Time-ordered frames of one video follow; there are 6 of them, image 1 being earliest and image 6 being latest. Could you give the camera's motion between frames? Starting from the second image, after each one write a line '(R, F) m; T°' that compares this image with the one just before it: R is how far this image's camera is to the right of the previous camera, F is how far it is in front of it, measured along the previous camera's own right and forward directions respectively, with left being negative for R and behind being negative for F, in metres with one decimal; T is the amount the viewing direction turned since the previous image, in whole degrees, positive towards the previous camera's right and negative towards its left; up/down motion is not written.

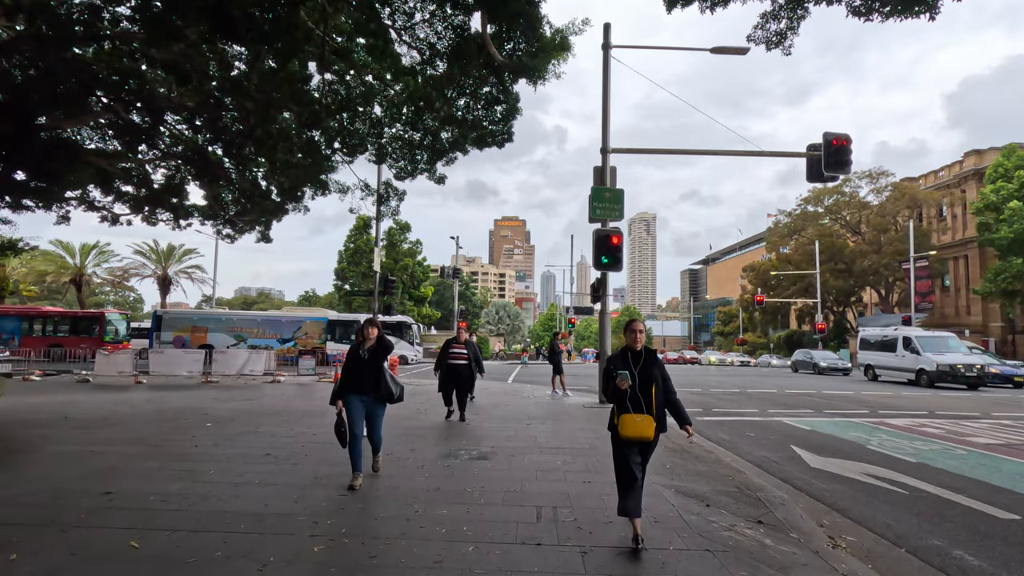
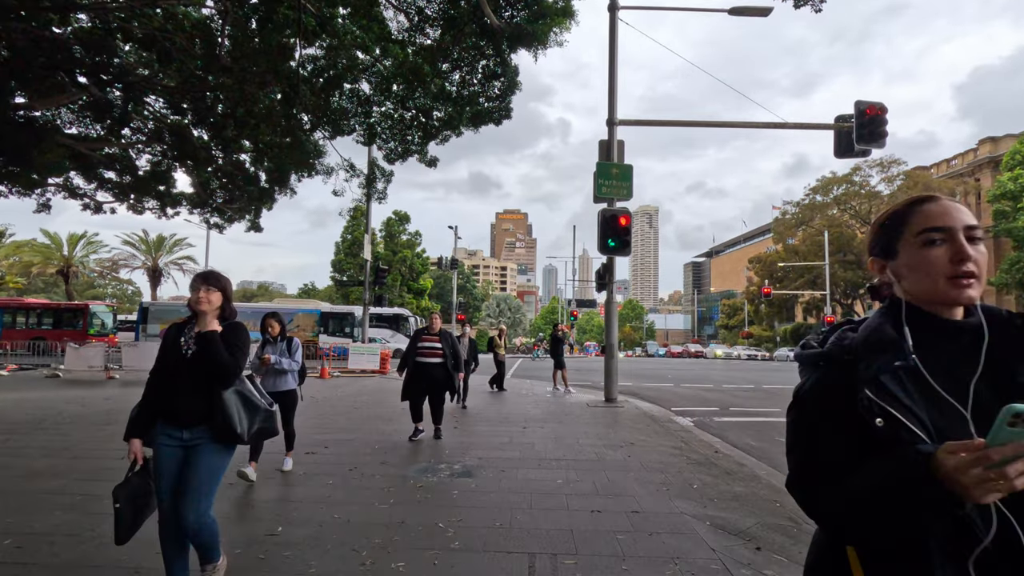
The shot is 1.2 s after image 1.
(+0.1, +1.1) m; 0°
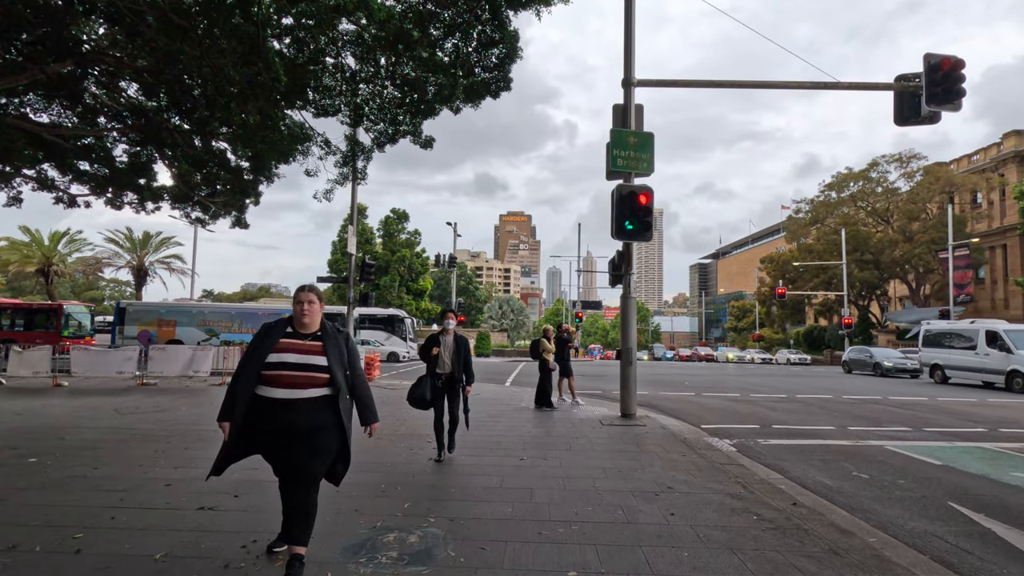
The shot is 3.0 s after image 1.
(+0.1, +1.7) m; 0°
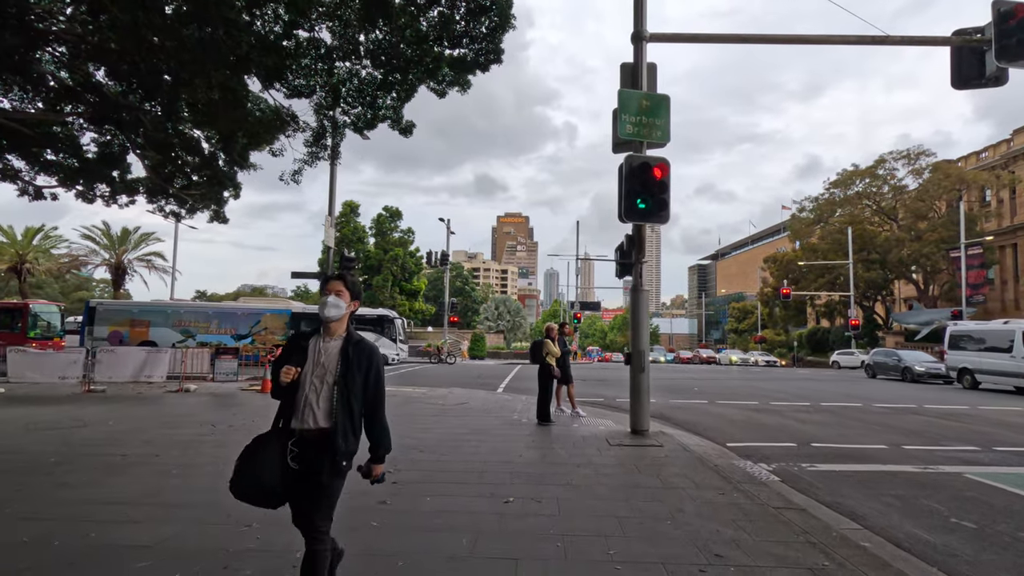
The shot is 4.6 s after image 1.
(+0.1, +1.4) m; 0°
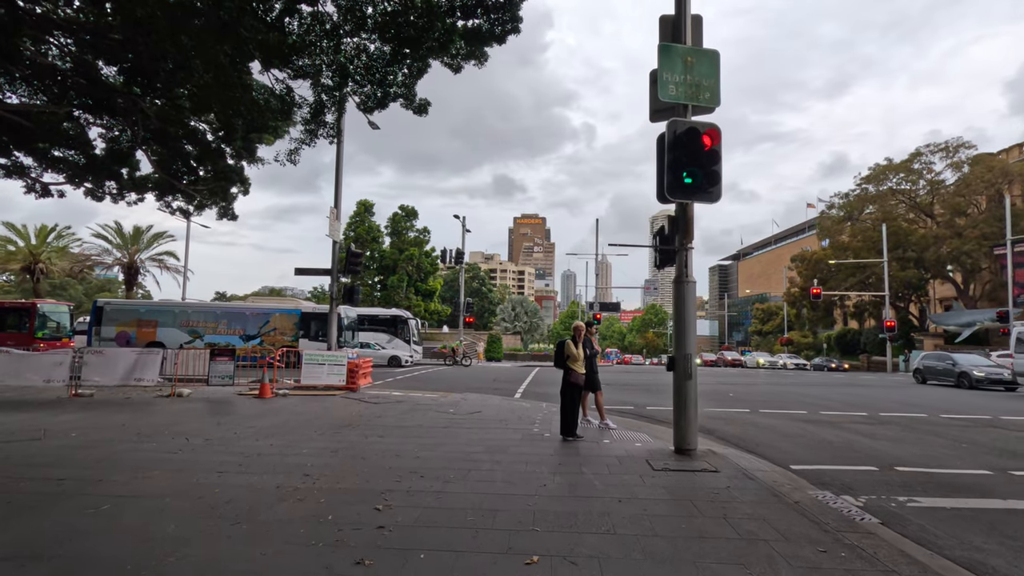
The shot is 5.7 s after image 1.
(0.0, +1.1) m; -2°
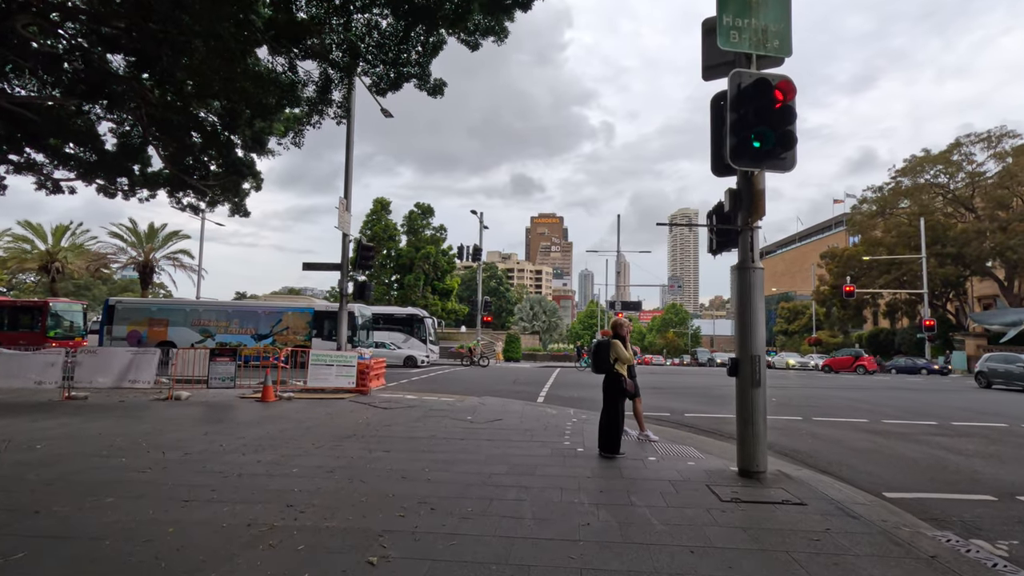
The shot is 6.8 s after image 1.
(-0.1, +1.0) m; -2°
